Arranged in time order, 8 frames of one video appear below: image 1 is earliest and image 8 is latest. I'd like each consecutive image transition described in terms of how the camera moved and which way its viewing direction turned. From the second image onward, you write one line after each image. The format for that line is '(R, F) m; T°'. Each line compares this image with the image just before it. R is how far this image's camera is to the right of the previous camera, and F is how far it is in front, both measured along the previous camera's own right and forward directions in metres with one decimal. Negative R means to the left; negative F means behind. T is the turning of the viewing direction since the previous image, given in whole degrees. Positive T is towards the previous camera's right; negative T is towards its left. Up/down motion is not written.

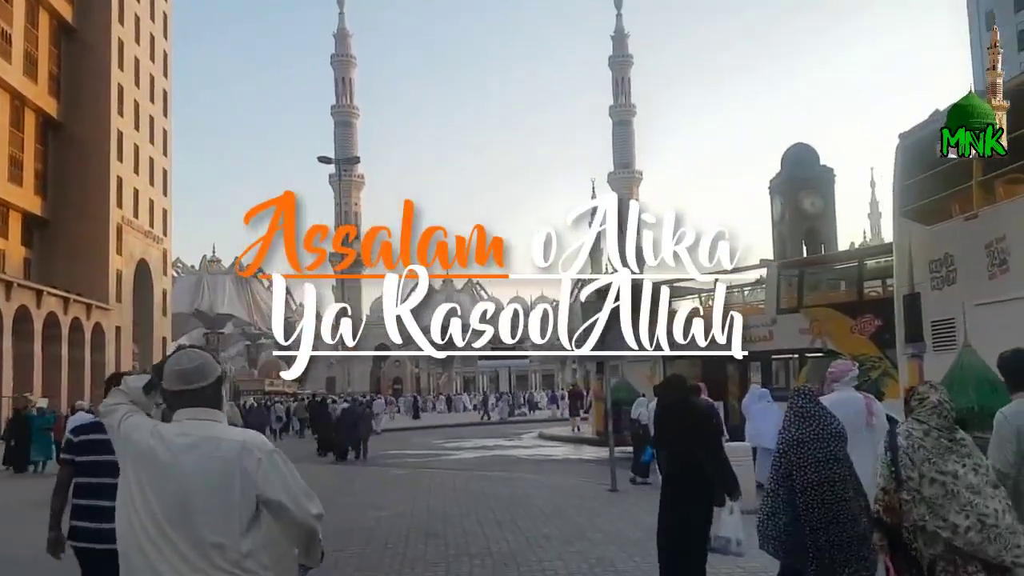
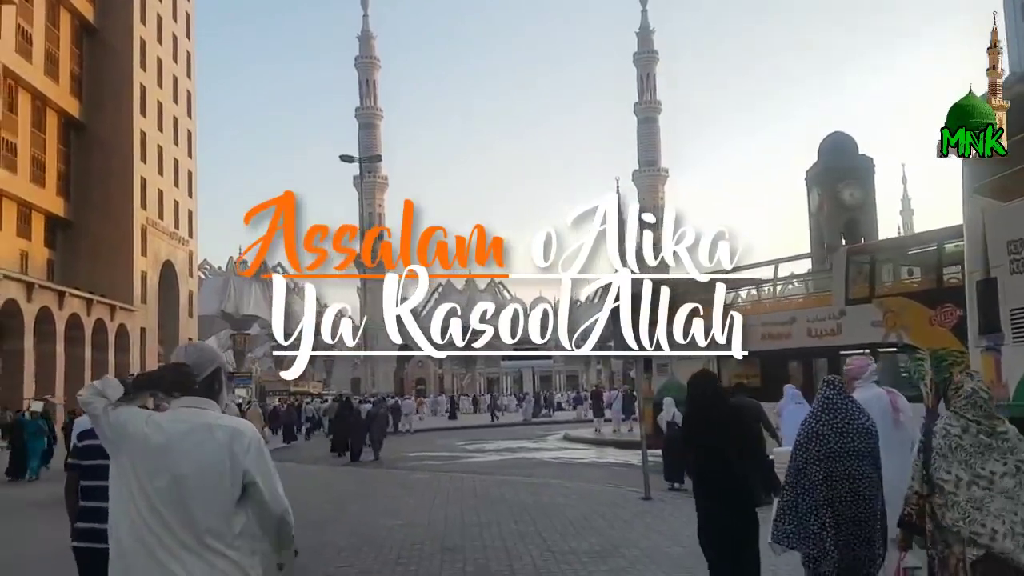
(0.0, +0.8) m; -2°
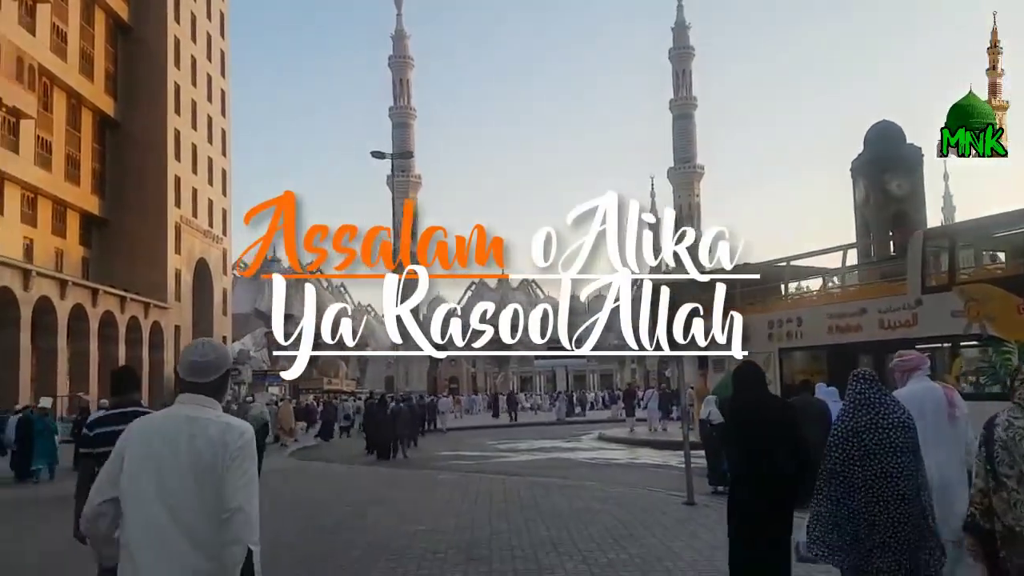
(0.0, +0.6) m; -2°
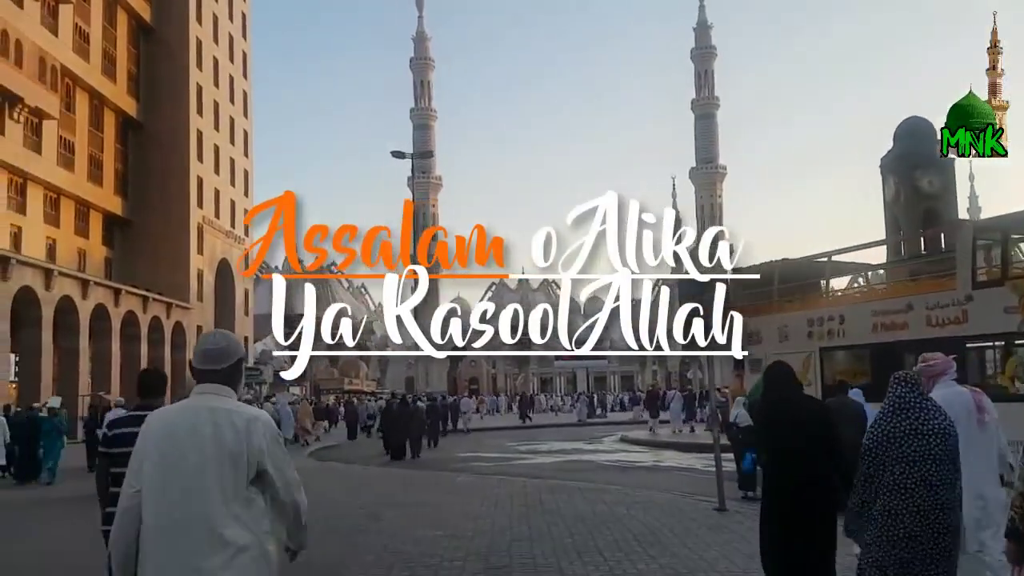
(0.0, +0.3) m; -1°
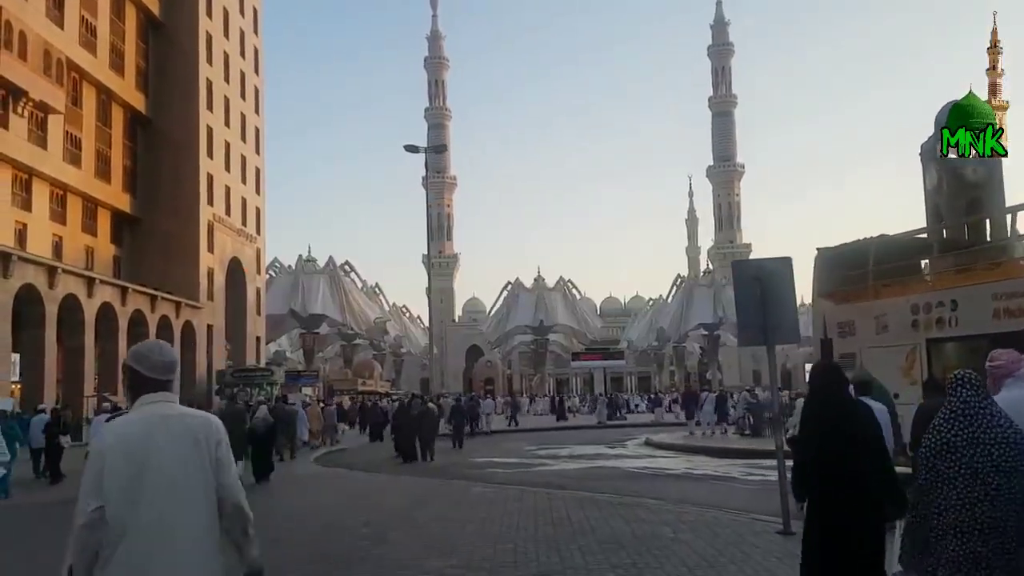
(-0.1, +1.2) m; -1°
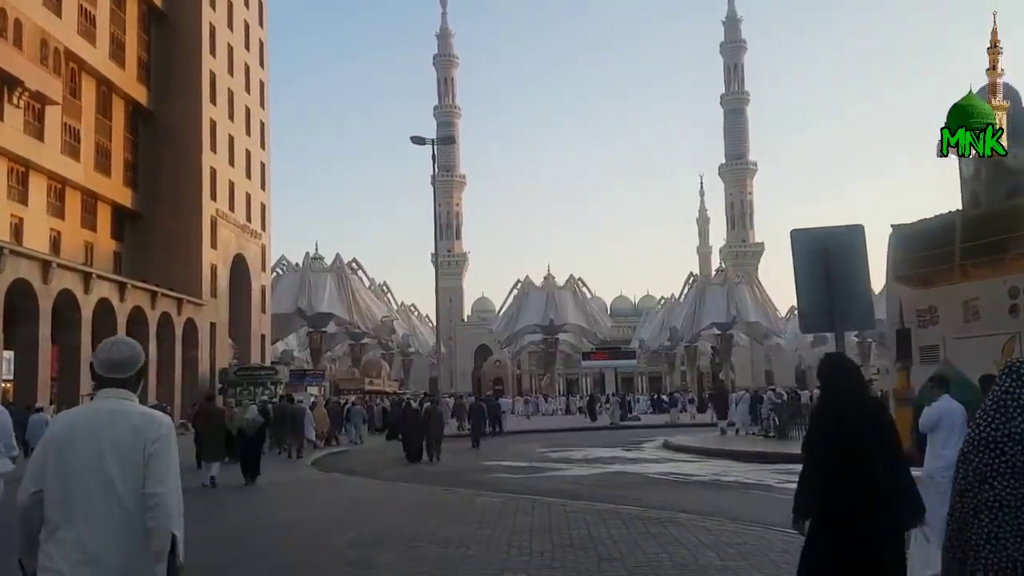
(0.0, +1.2) m; -1°
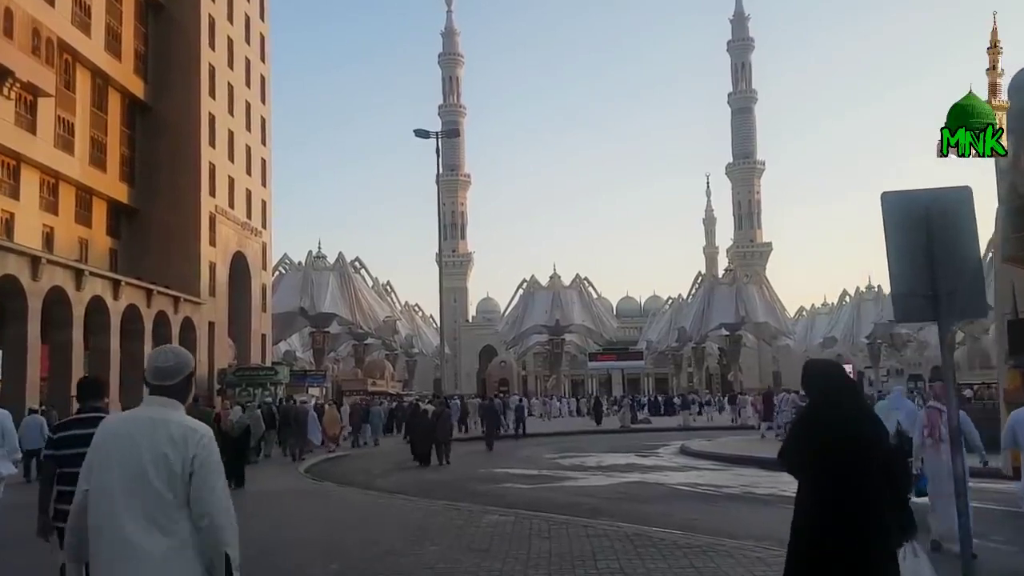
(-0.1, +1.2) m; 0°
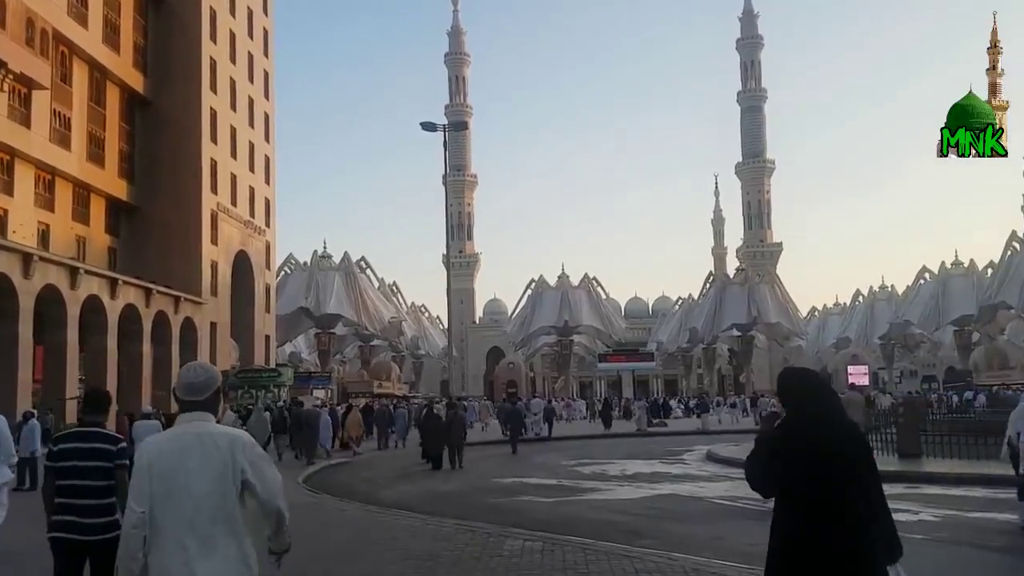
(-0.2, +1.2) m; 0°
